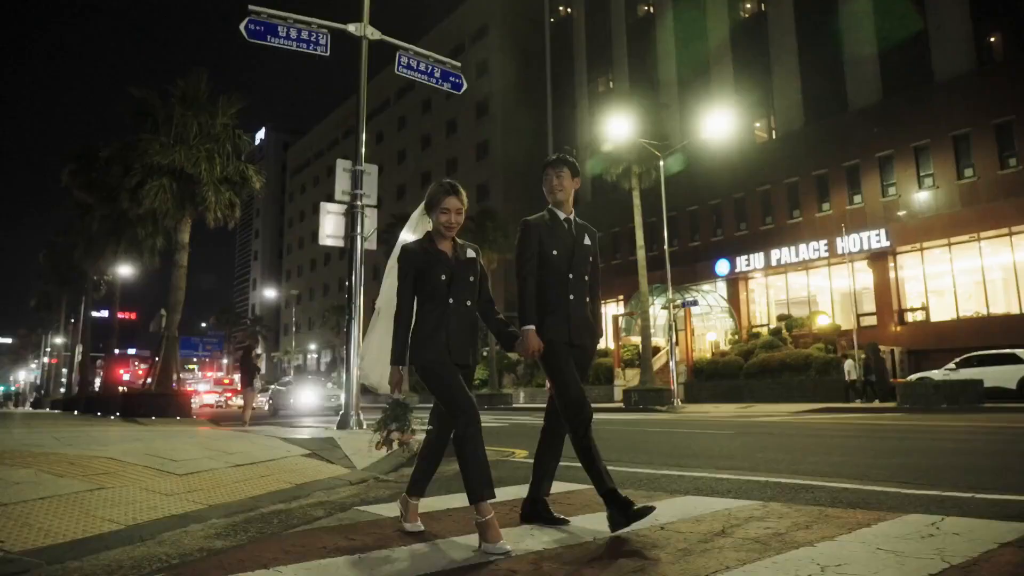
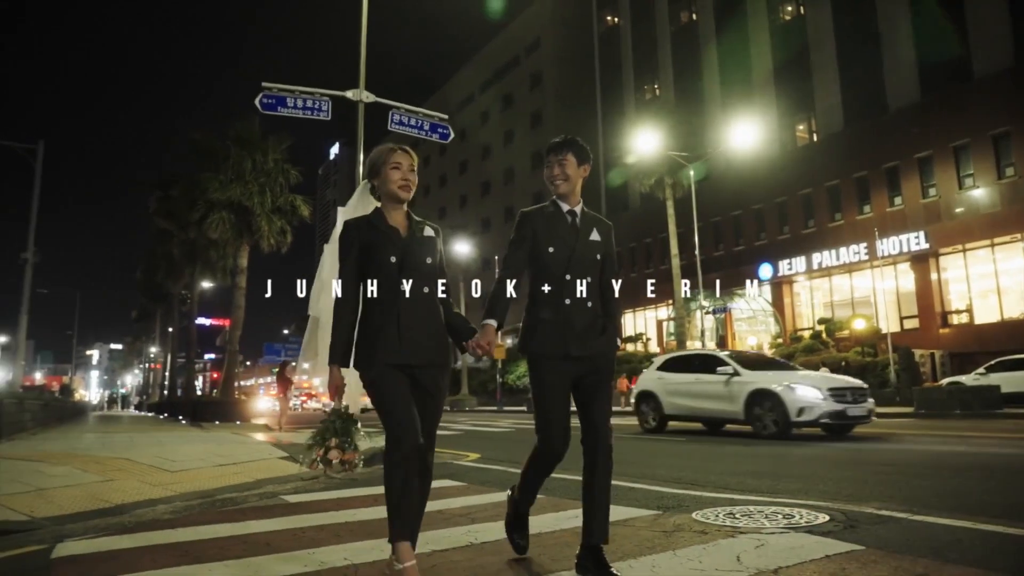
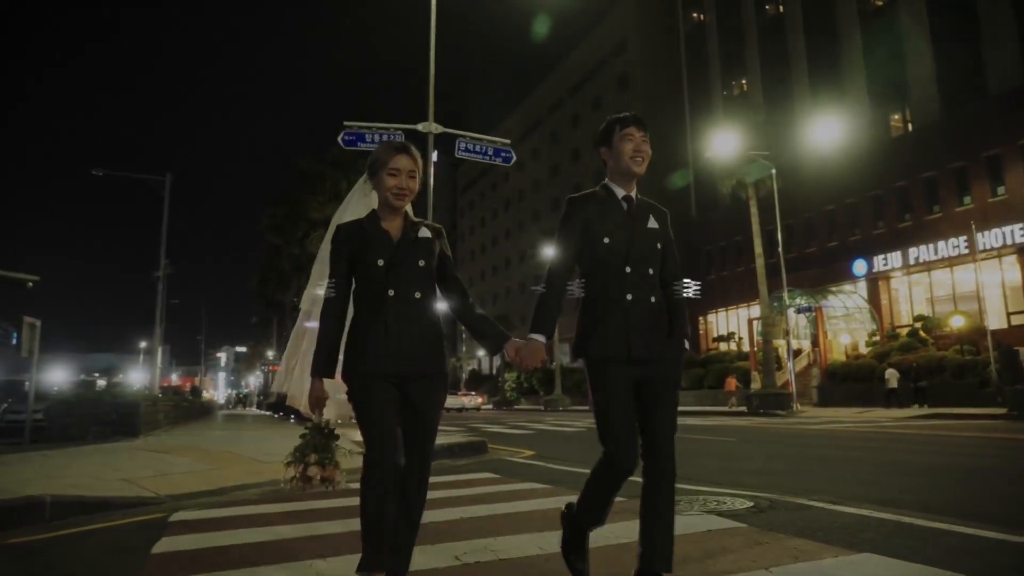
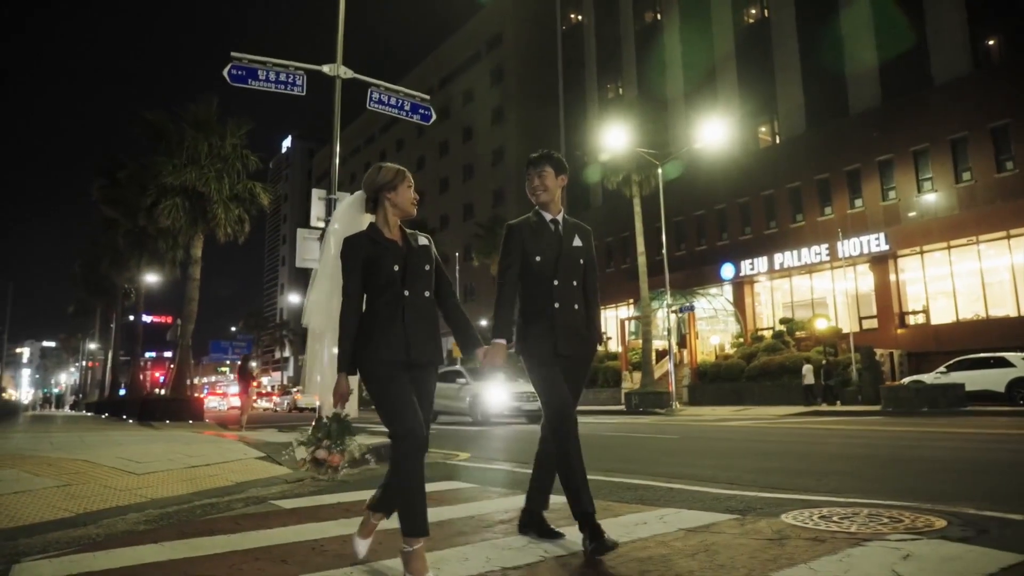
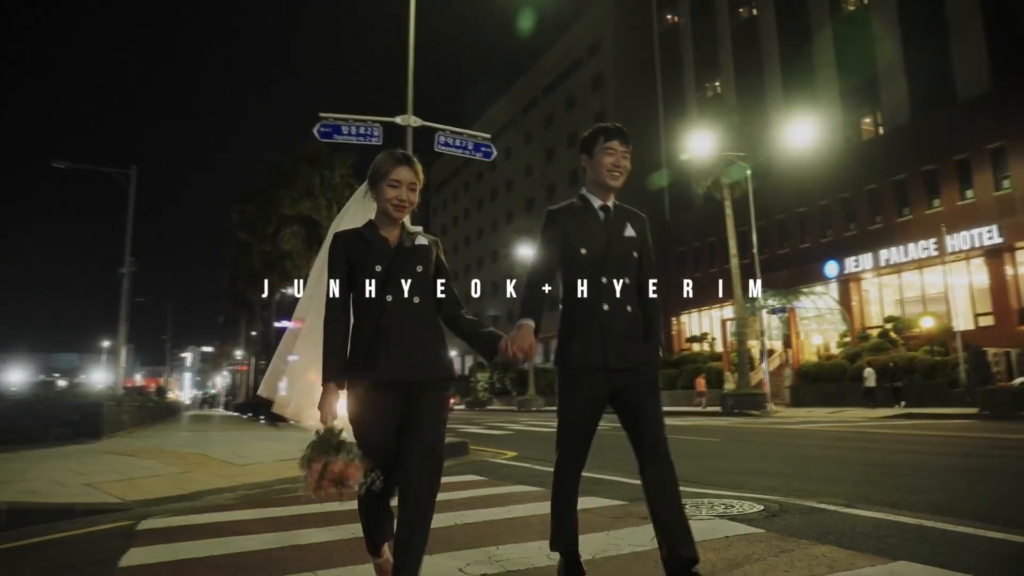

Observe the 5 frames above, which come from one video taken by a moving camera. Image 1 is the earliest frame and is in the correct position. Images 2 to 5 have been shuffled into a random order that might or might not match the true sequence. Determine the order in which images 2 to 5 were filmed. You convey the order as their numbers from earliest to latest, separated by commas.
4, 2, 5, 3
